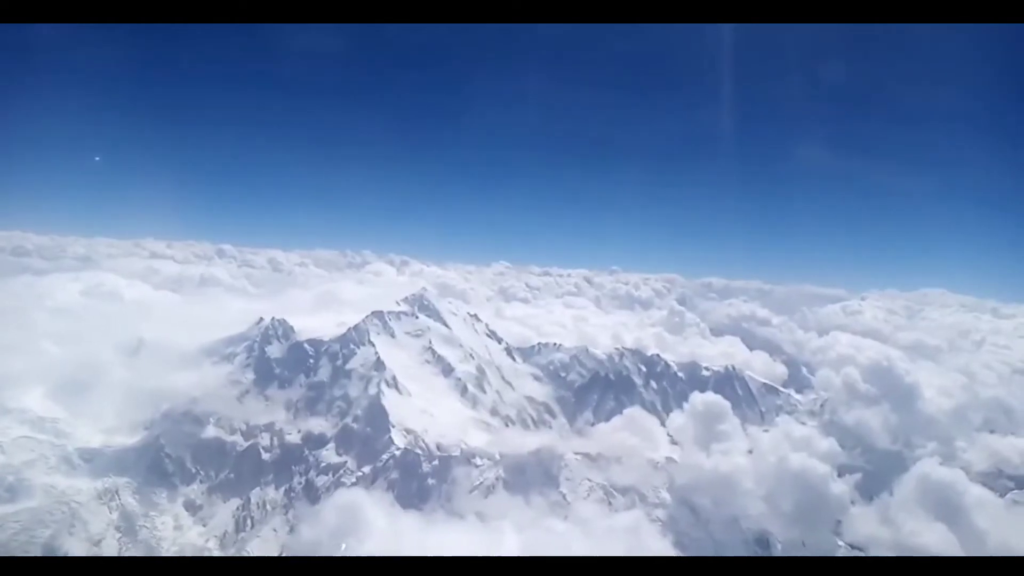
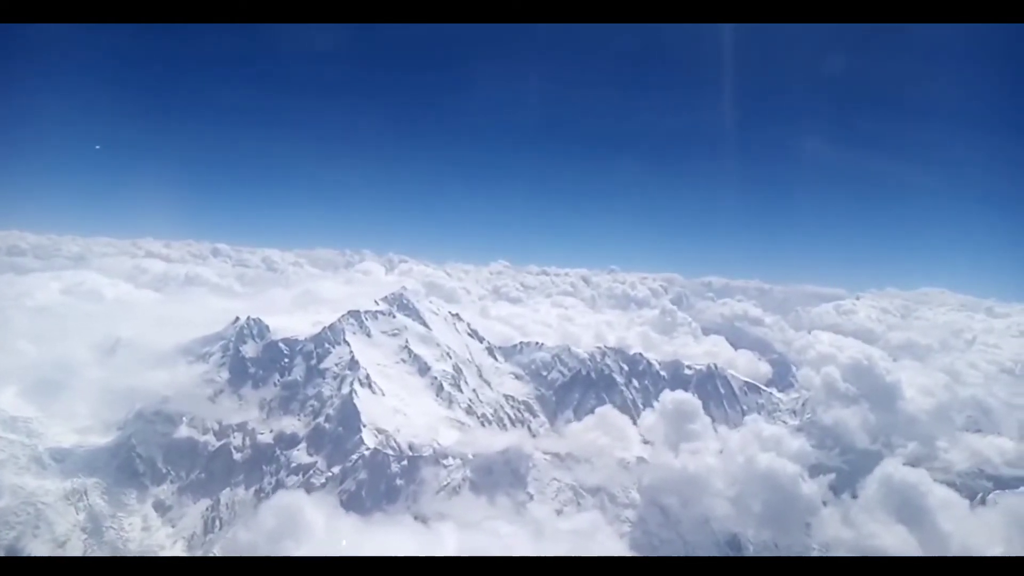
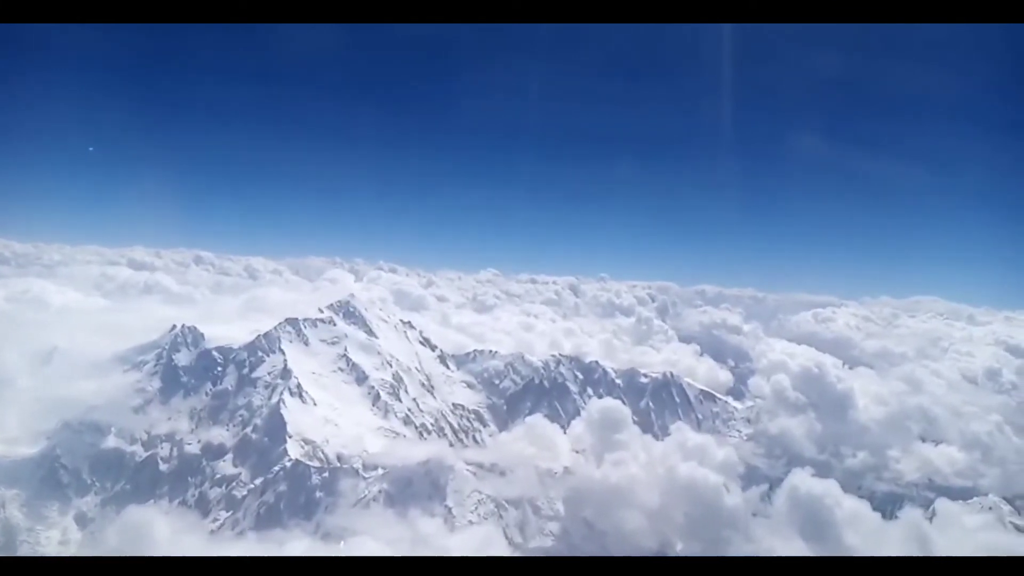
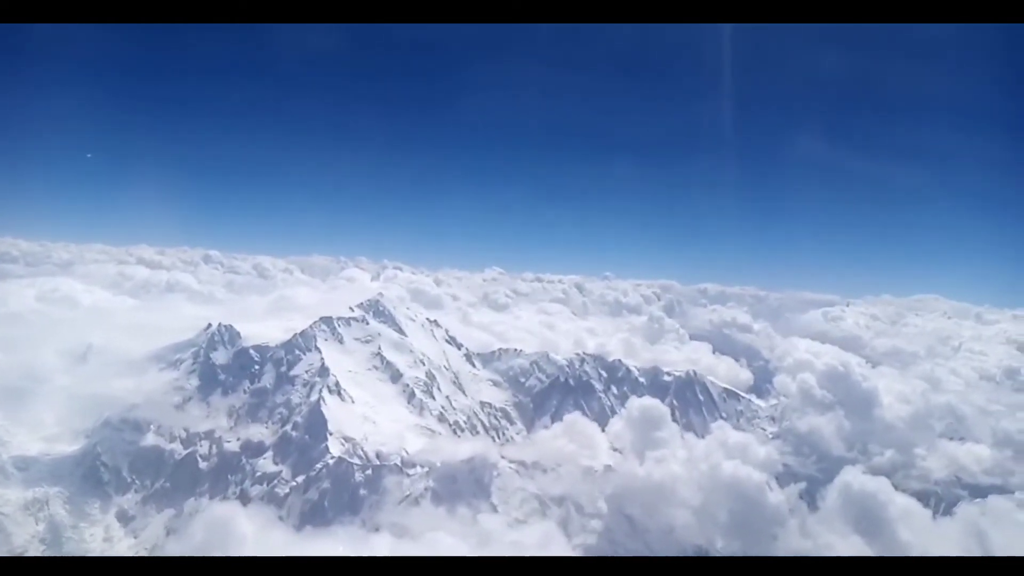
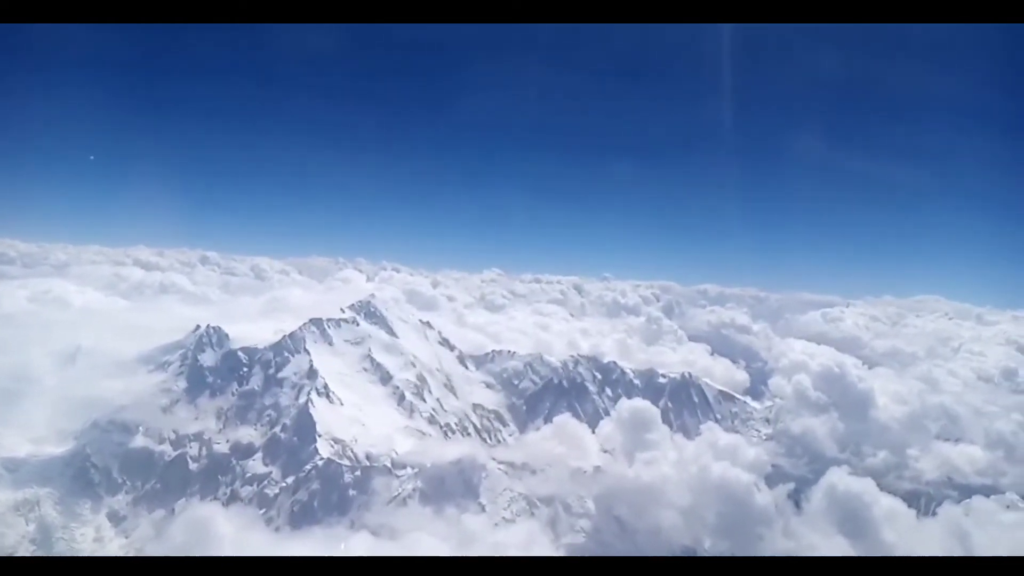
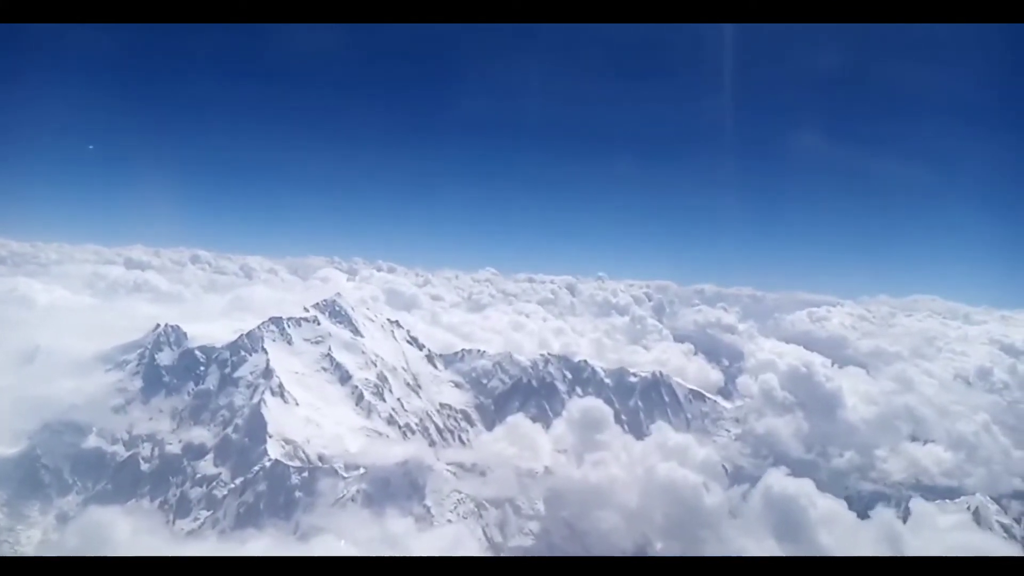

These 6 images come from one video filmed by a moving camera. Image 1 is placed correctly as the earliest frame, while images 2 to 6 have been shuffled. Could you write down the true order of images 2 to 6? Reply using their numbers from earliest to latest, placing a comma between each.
2, 4, 5, 3, 6
